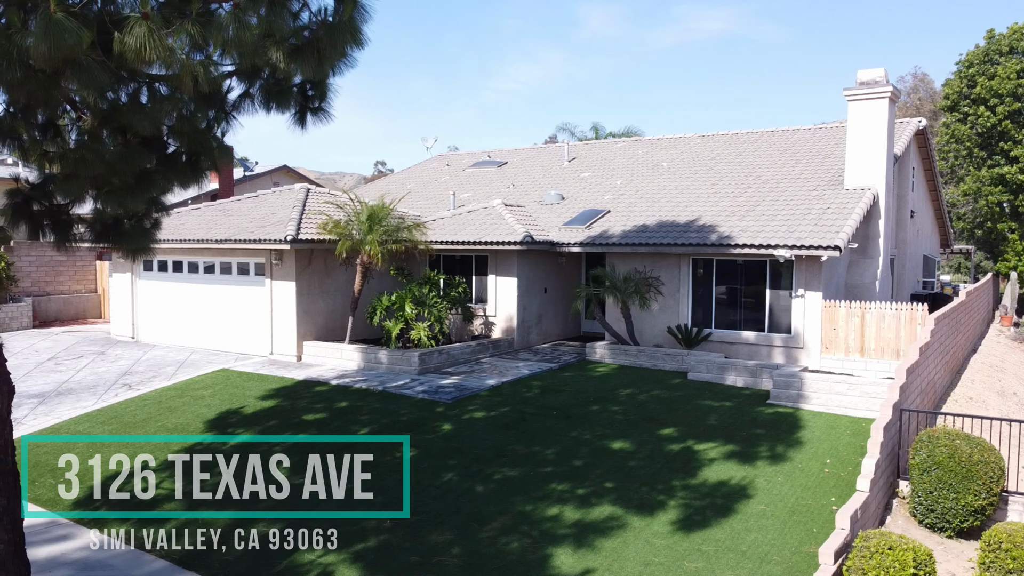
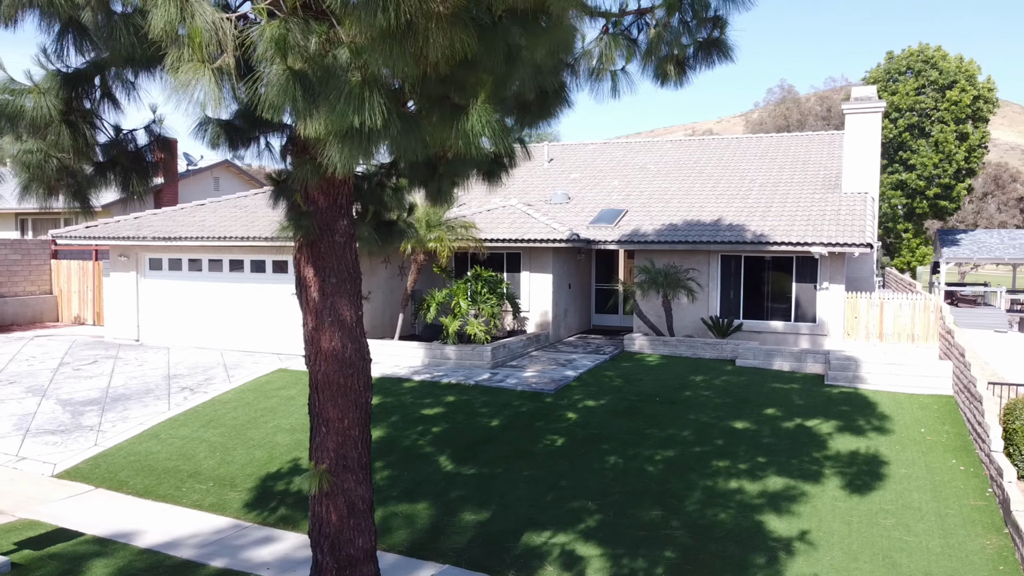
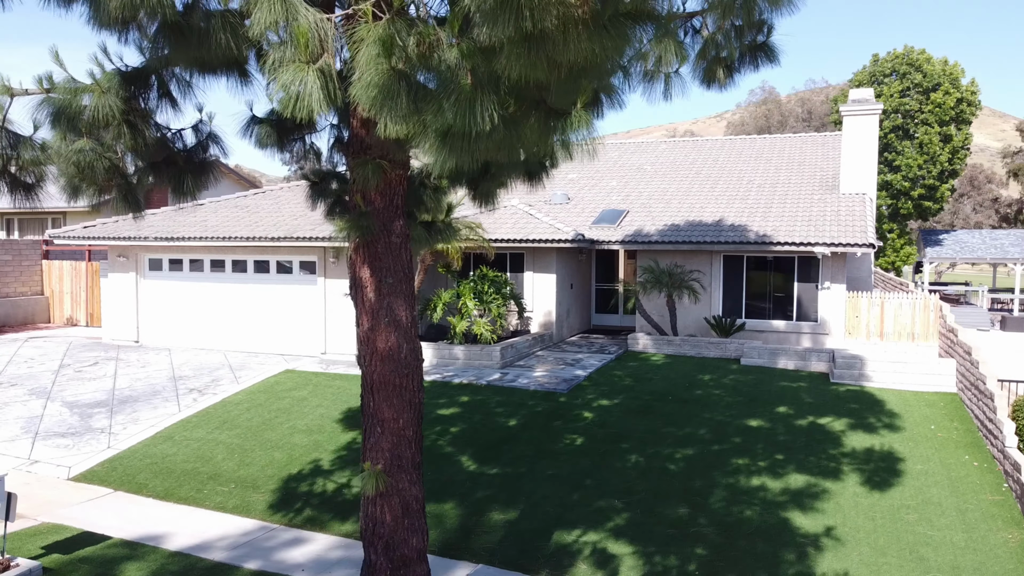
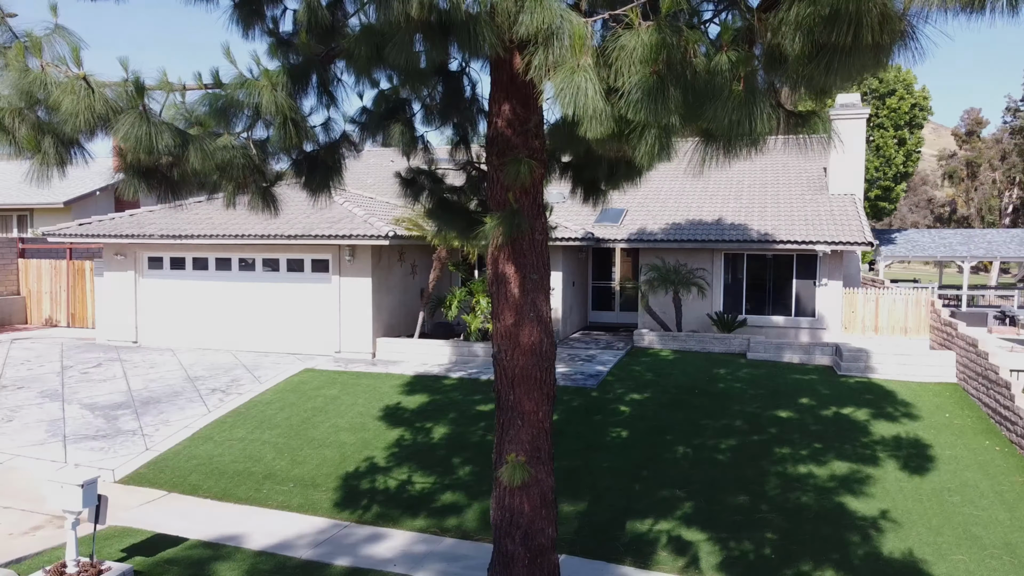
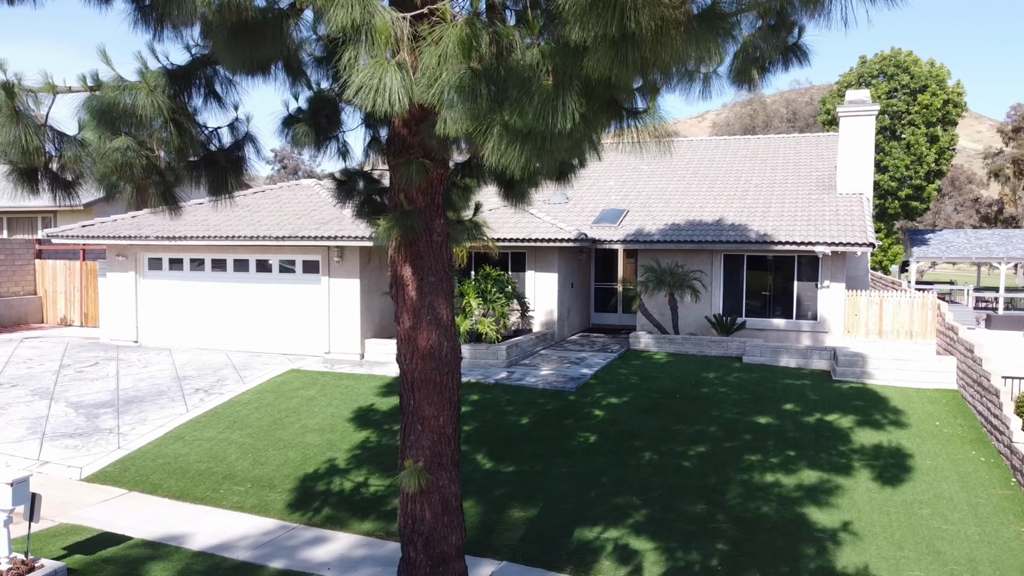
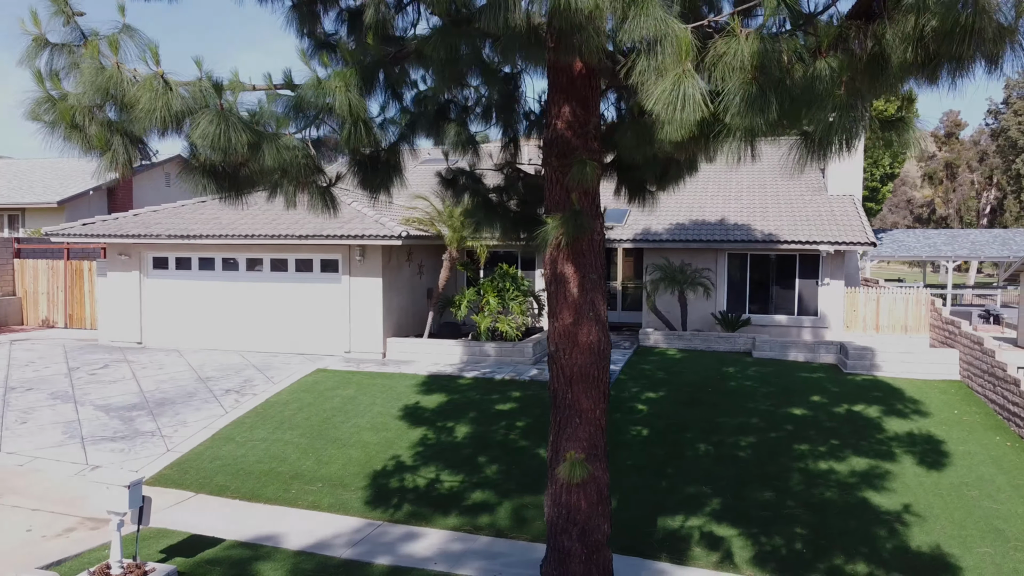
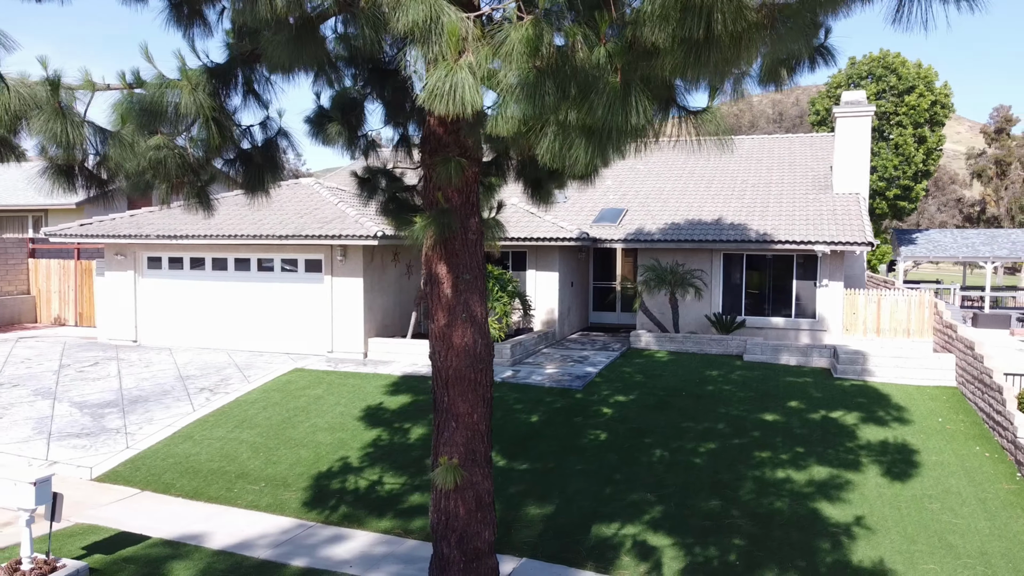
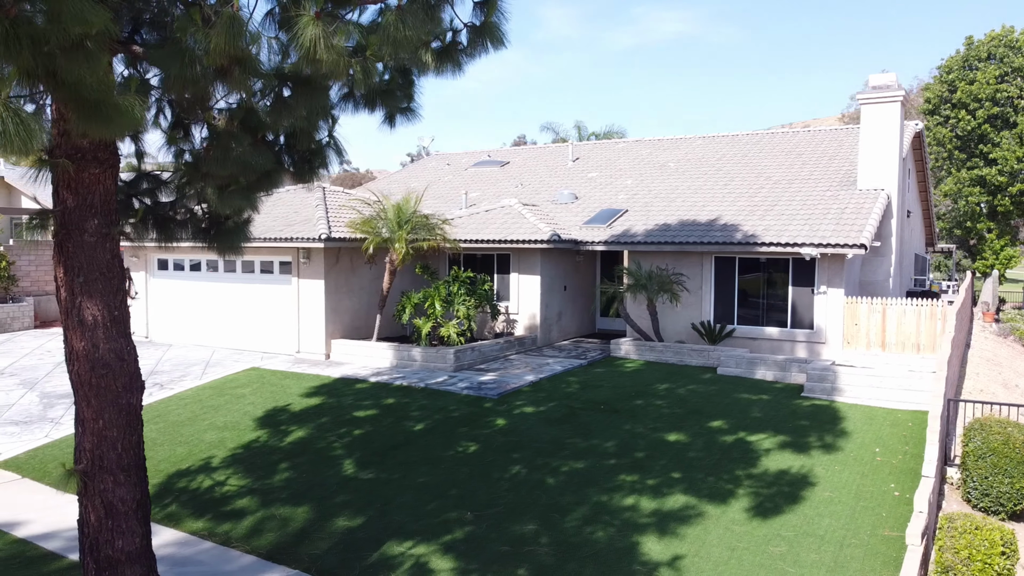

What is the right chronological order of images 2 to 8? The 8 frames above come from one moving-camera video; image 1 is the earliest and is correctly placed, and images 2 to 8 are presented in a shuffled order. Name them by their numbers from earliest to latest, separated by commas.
8, 2, 3, 5, 7, 4, 6
